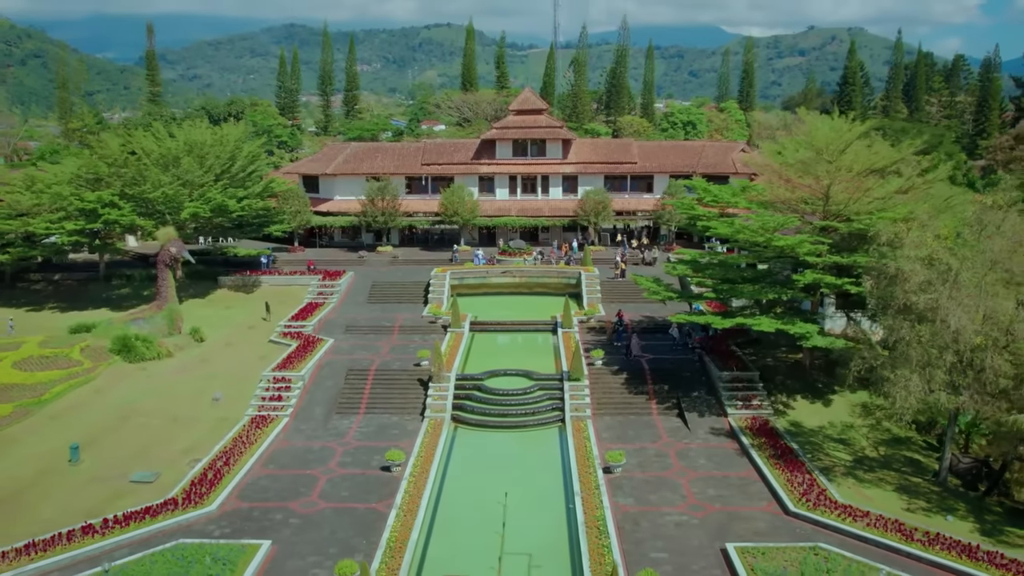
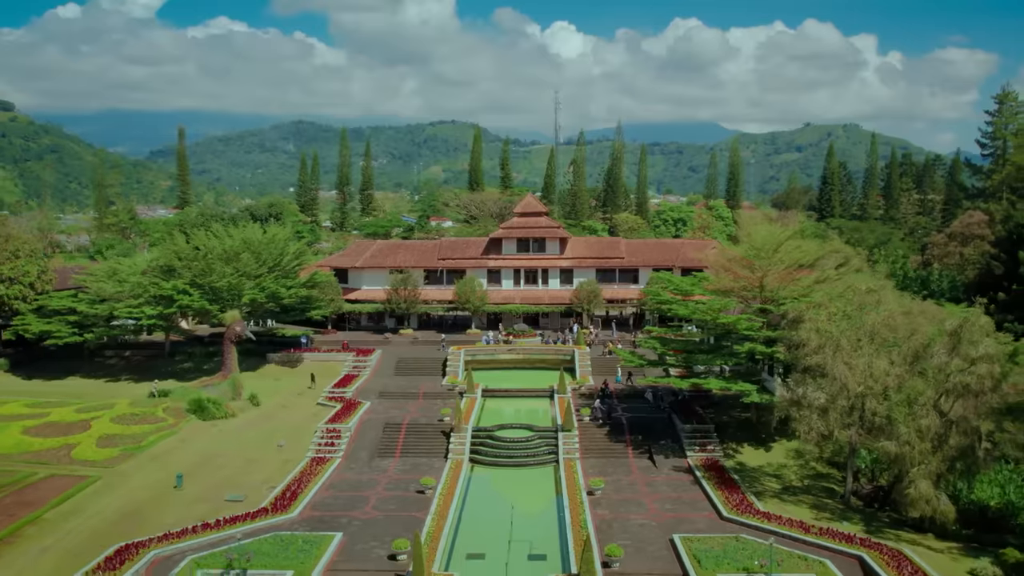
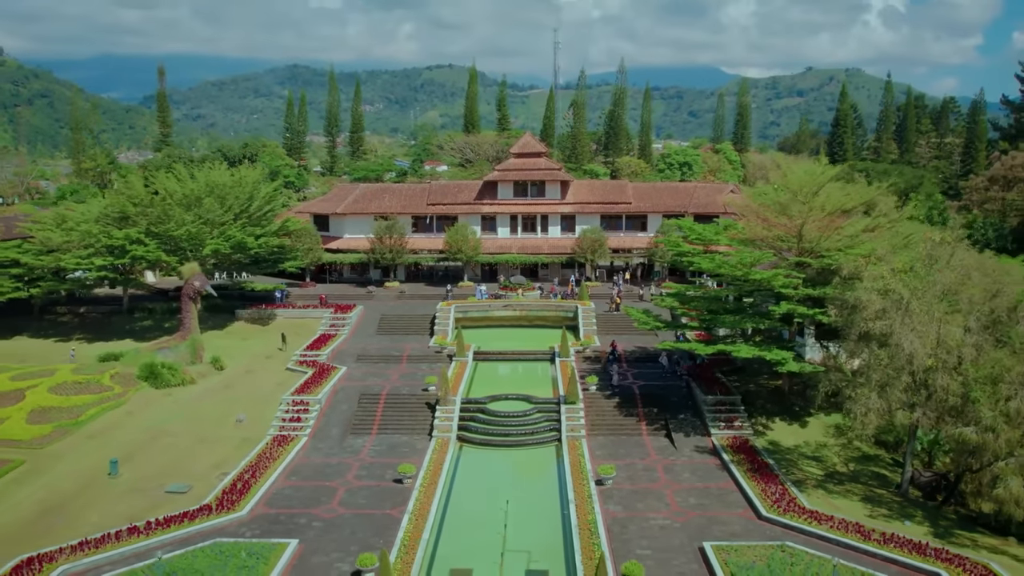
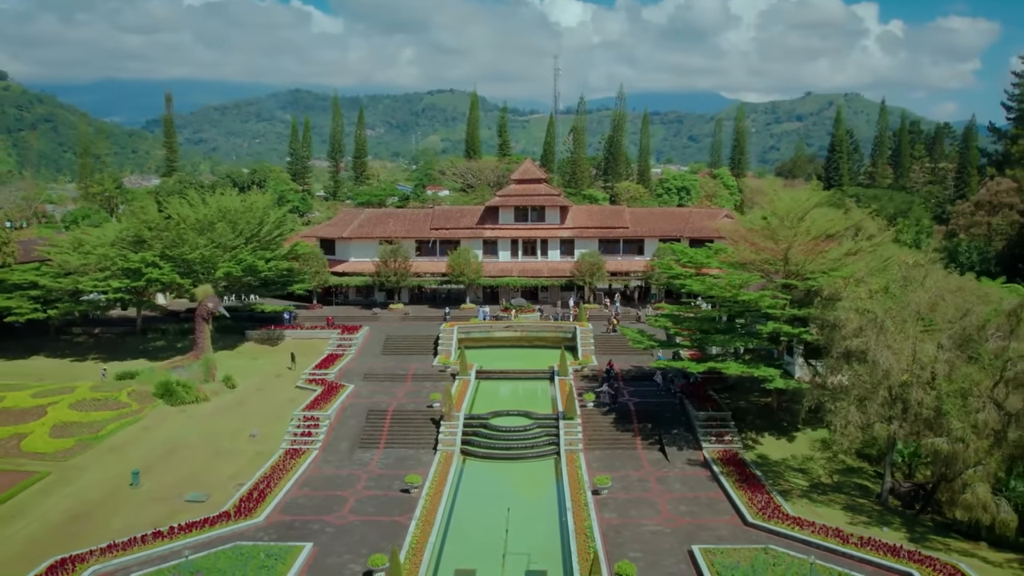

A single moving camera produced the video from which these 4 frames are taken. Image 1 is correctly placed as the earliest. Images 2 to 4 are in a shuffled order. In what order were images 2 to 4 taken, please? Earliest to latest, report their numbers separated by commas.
3, 4, 2
